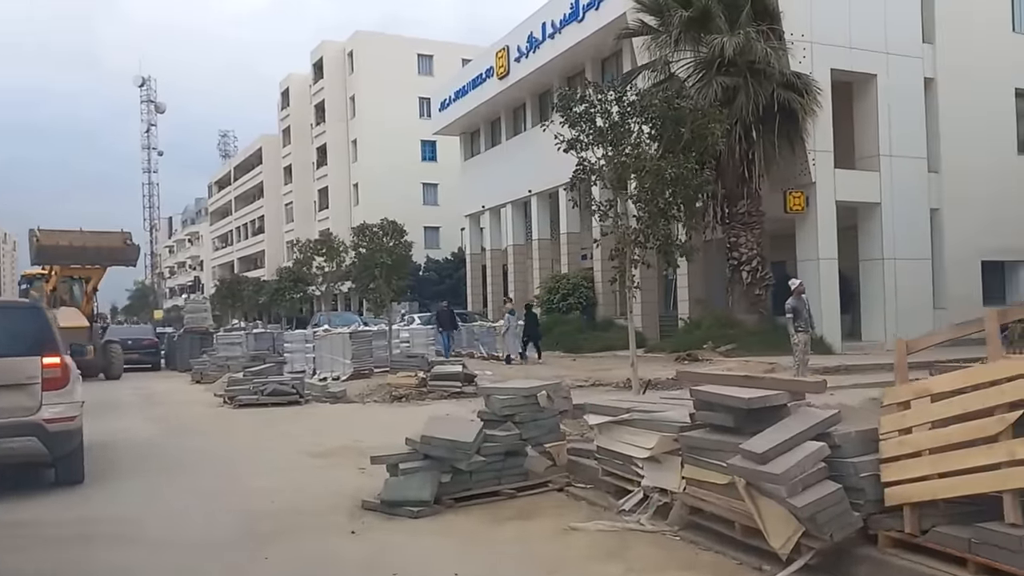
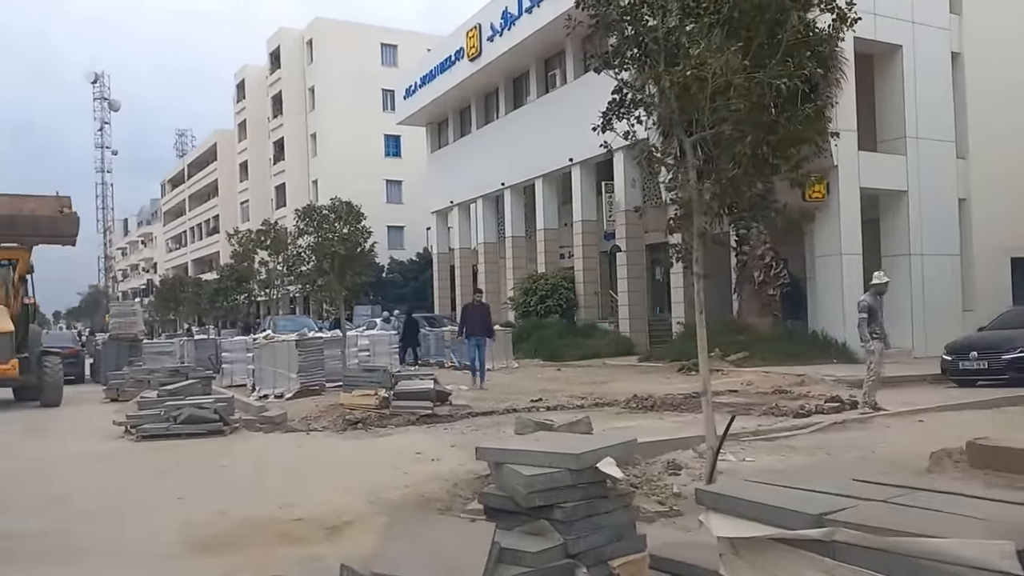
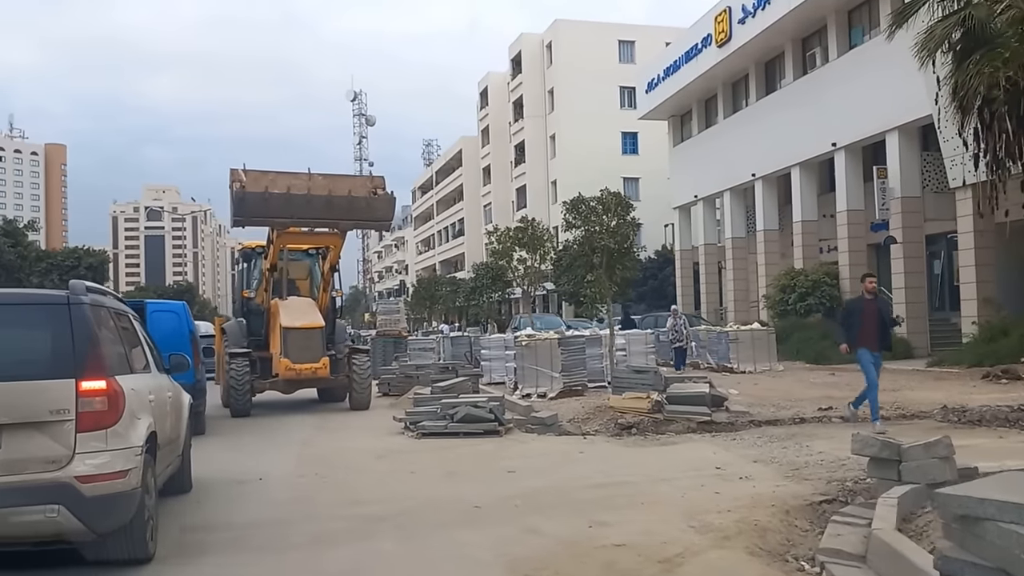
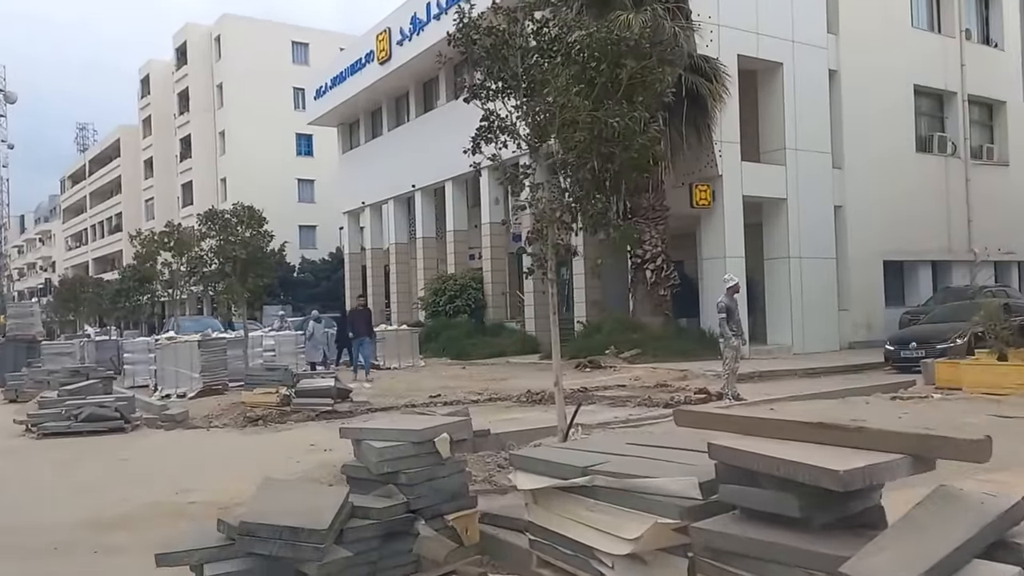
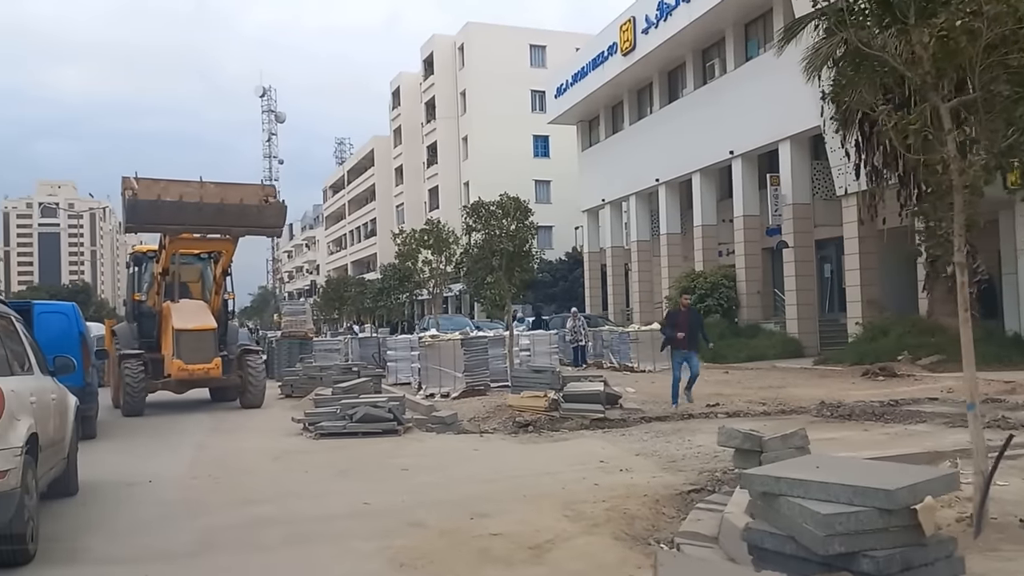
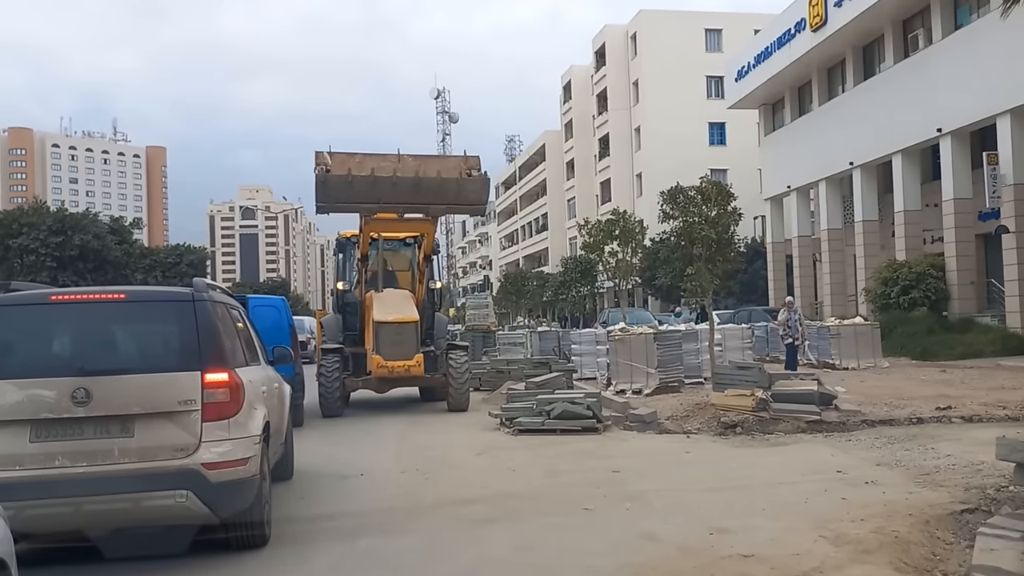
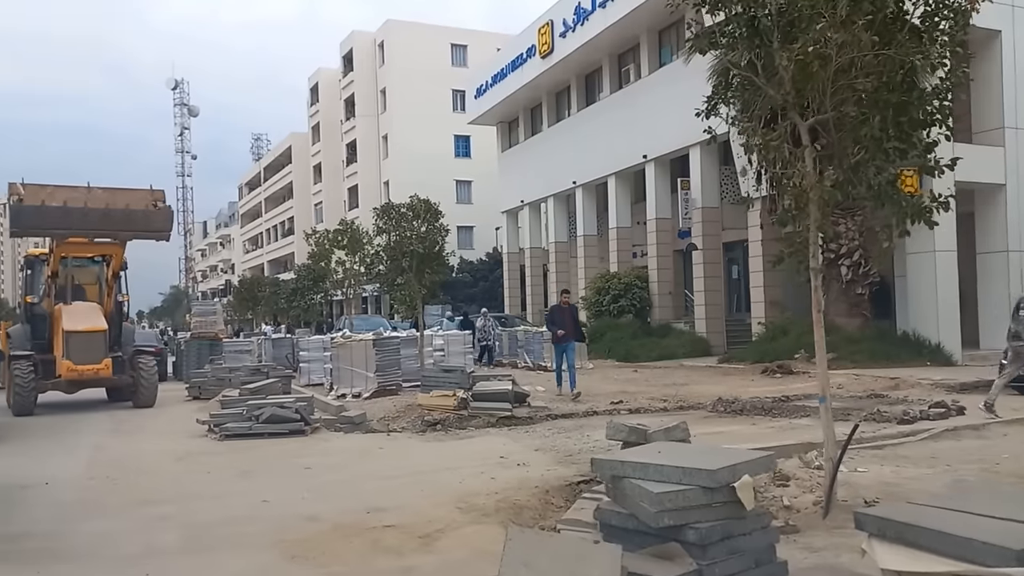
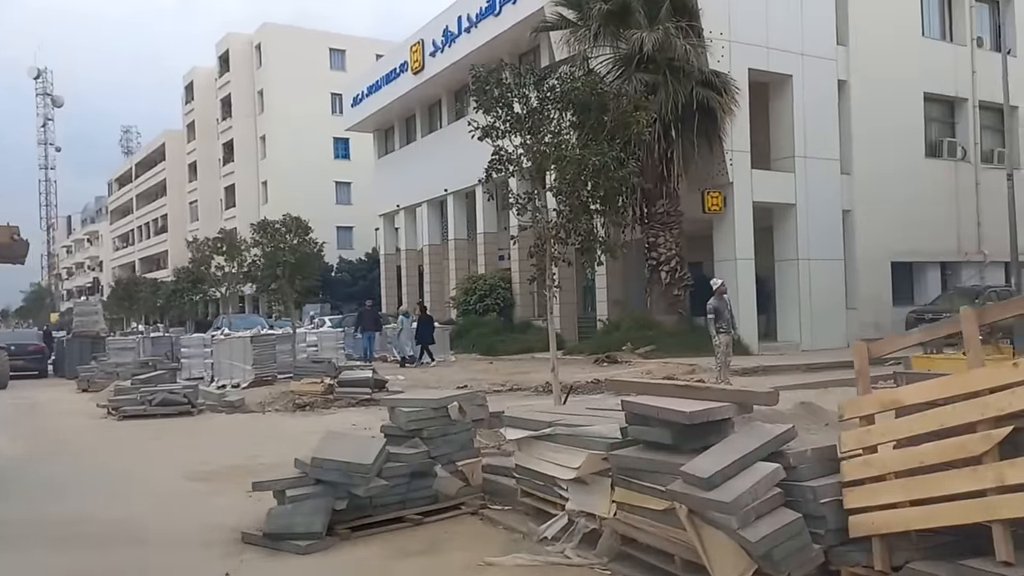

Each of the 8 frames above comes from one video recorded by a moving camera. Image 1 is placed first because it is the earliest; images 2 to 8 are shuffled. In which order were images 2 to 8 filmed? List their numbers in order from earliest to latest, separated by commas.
8, 4, 2, 7, 5, 3, 6
